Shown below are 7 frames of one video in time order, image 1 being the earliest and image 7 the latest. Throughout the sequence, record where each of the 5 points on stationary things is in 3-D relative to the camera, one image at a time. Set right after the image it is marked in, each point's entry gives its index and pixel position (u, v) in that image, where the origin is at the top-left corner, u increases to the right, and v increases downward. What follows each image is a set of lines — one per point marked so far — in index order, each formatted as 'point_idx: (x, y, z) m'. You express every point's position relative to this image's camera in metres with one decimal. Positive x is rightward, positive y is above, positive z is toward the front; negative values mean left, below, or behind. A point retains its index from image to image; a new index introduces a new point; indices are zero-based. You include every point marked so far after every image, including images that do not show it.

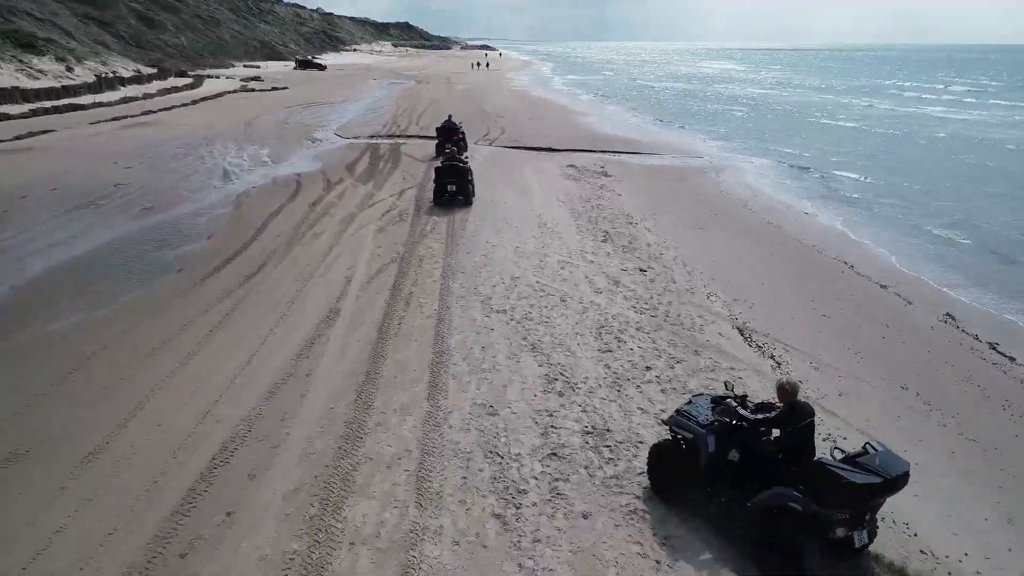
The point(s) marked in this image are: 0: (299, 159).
0: (-5.8, +3.4, +19.2) m
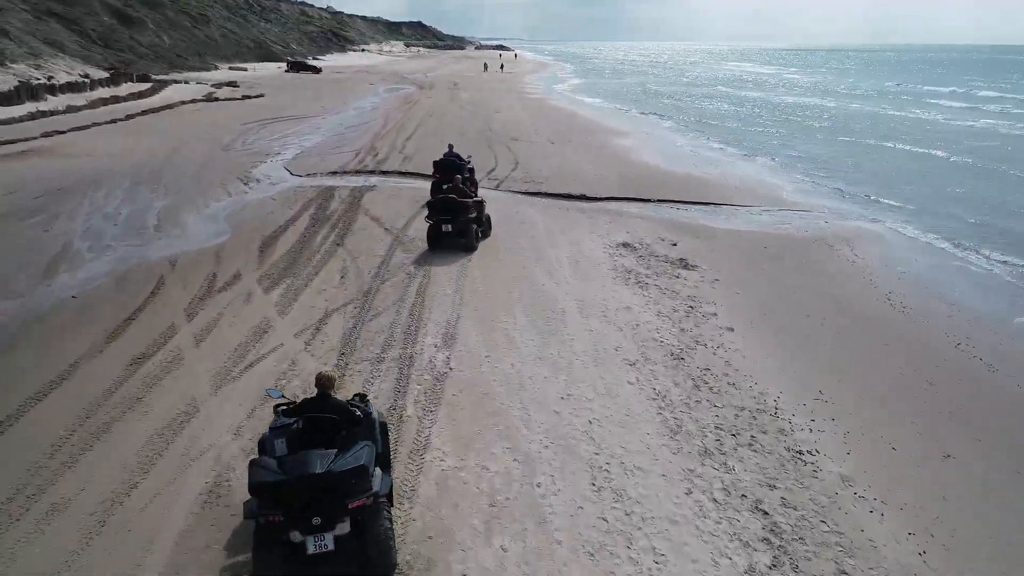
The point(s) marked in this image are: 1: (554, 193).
0: (-5.5, +1.2, +12.7) m
1: (+0.9, +2.0, +15.3) m
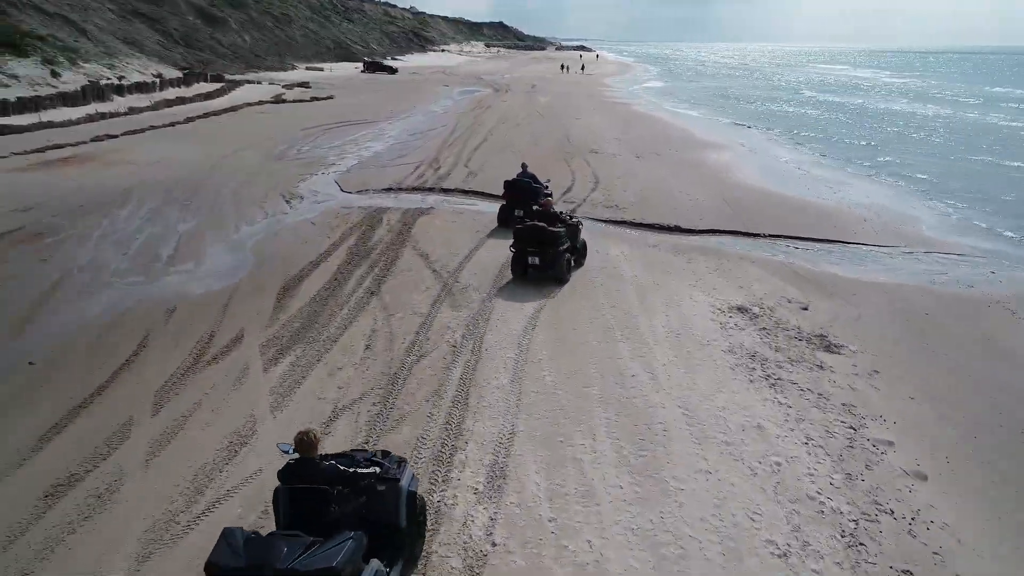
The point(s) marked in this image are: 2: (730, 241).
0: (-4.3, +0.5, +10.9) m
1: (+2.4, +1.1, +12.8) m
2: (+3.7, +0.8, +12.0) m
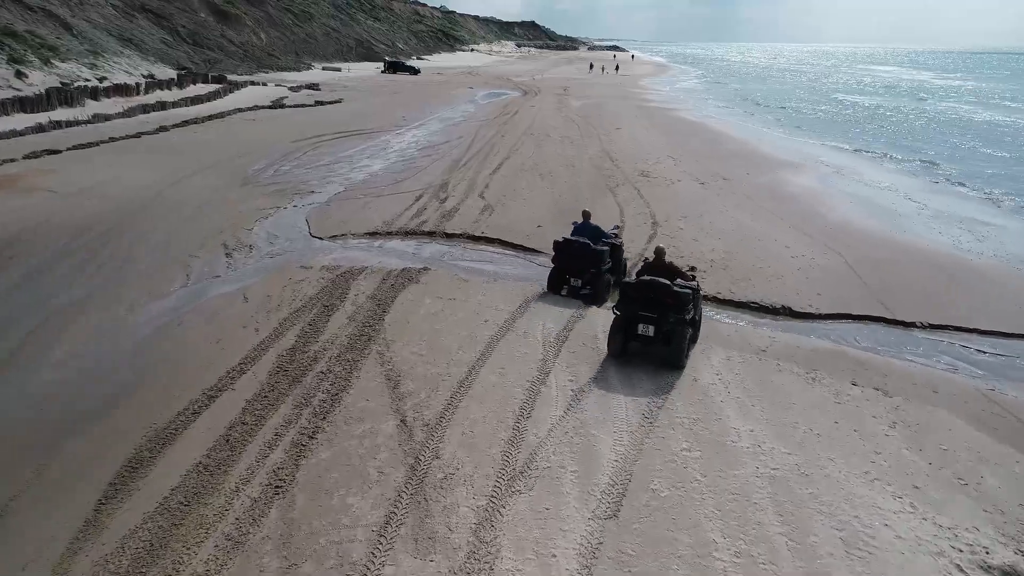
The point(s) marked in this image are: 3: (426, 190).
0: (-4.0, -0.7, +7.0) m
1: (+2.7, -0.2, +8.6) m
2: (+4.0, -0.6, +7.8) m
3: (-1.7, +2.0, +14.2) m
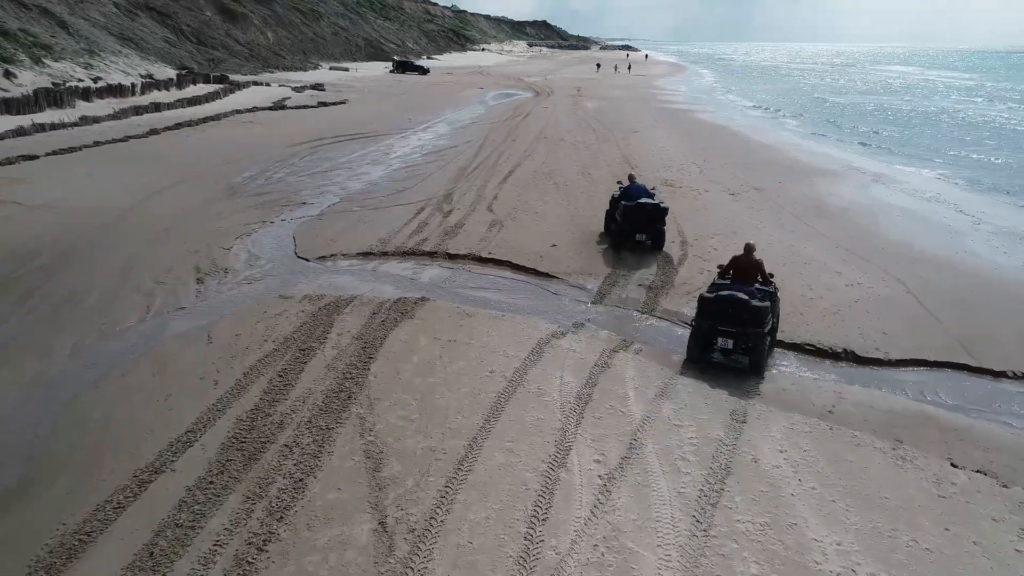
0: (-4.0, -1.0, +5.8) m
1: (+2.8, -0.6, +7.3) m
2: (+4.1, -1.0, +6.4) m
3: (-1.5, +1.6, +13.0) m
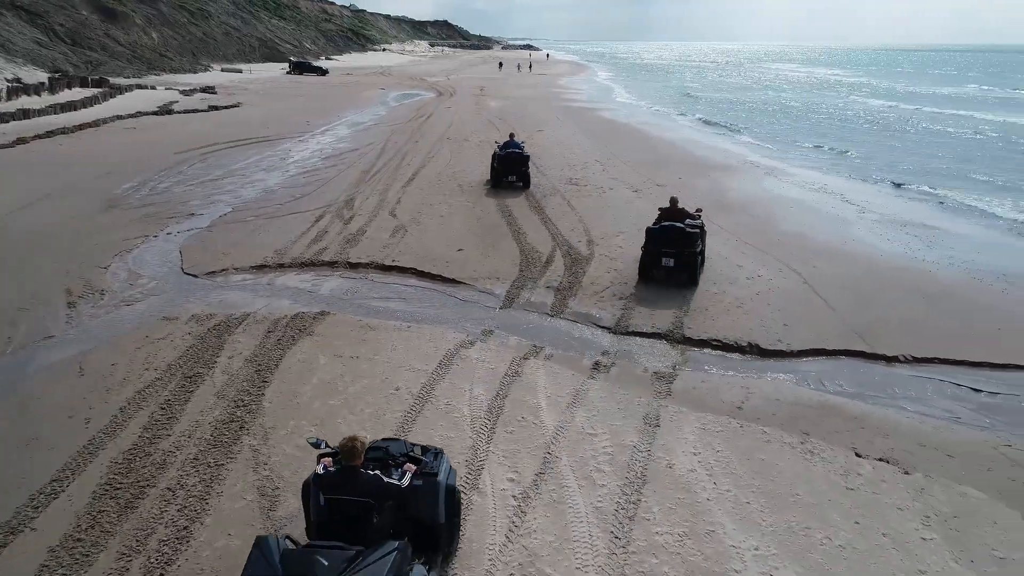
0: (-4.6, -1.3, +5.0) m
1: (+1.9, -0.6, +7.3) m
2: (+3.3, -0.9, +6.6) m
3: (-3.2, +1.4, +12.4) m
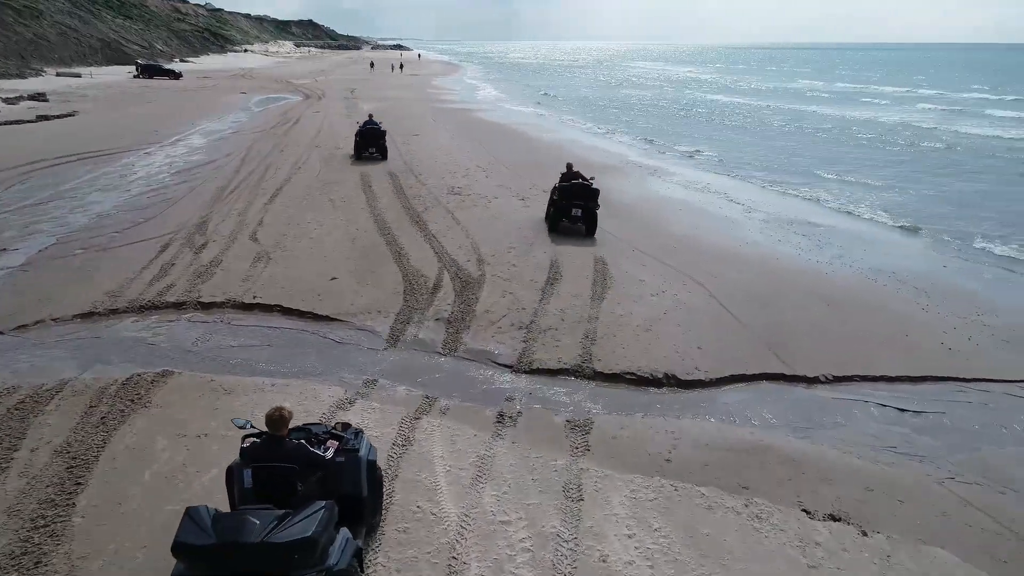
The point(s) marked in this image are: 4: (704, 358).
0: (-5.1, -2.0, +3.2) m
1: (+0.9, -0.8, +6.5) m
2: (+2.4, -1.1, +6.1) m
3: (-5.1, +0.8, +10.8) m
4: (+1.9, -0.7, +7.0) m
